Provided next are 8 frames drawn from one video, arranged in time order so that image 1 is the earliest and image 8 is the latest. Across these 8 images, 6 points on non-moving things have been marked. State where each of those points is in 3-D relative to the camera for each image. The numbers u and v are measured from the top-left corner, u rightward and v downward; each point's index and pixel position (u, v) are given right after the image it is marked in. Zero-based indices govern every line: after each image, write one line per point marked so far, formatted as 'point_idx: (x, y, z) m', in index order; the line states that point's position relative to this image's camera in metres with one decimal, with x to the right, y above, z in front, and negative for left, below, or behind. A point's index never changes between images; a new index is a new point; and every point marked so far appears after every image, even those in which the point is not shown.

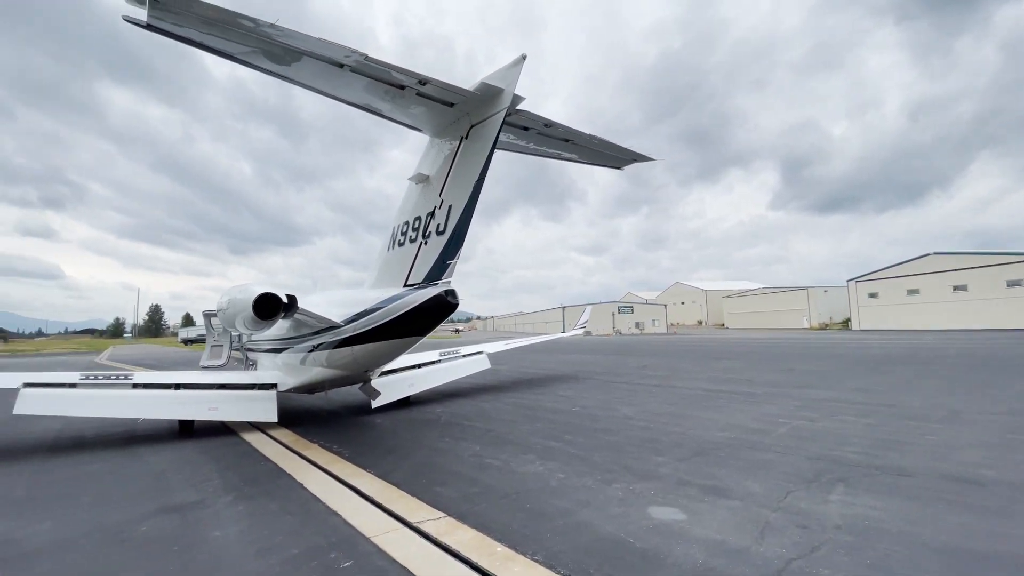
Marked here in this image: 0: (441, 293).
0: (-0.8, -0.1, +5.0) m
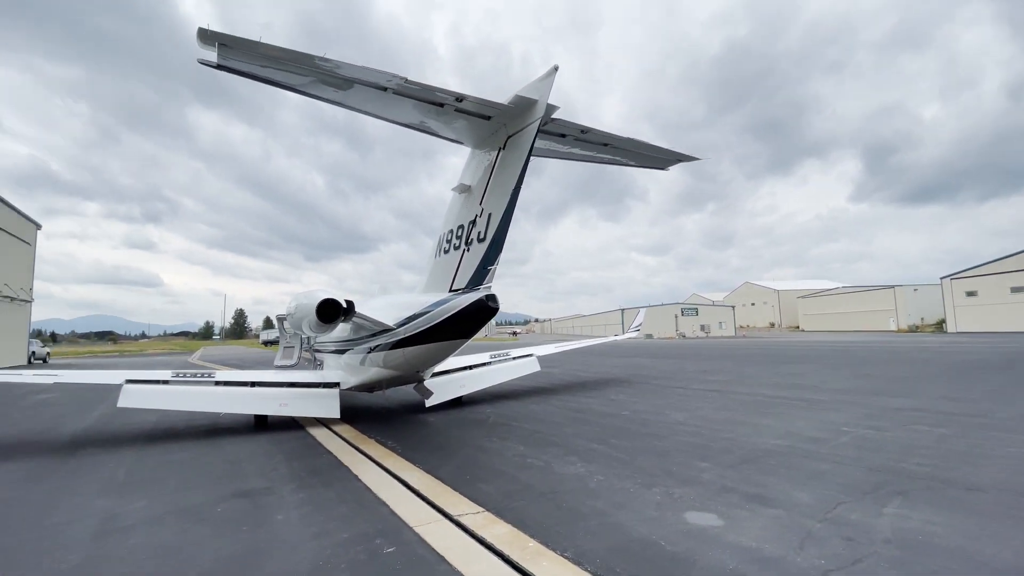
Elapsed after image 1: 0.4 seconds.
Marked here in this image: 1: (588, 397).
0: (-0.4, -0.1, +5.2) m
1: (+1.6, -2.3, +9.9) m
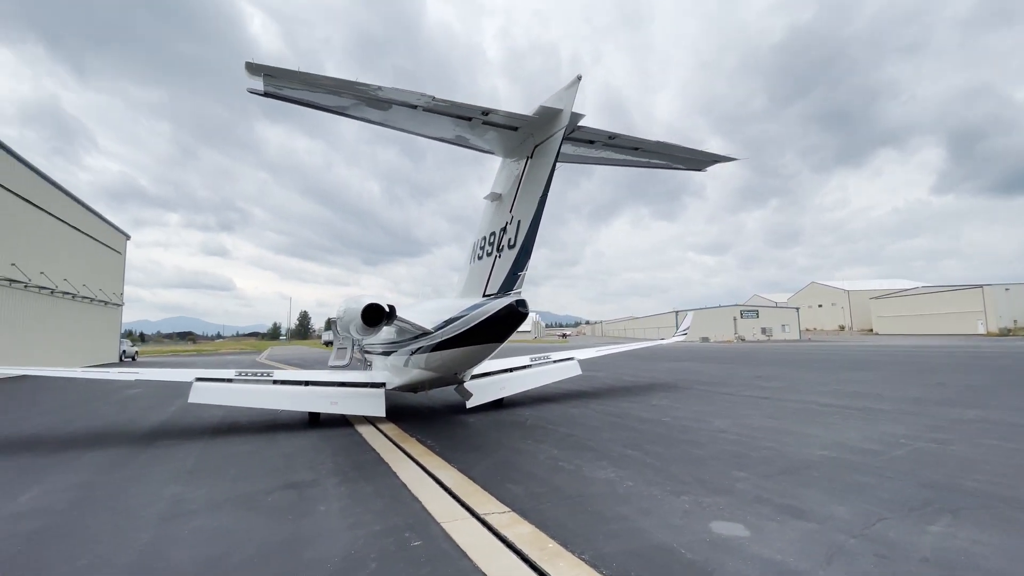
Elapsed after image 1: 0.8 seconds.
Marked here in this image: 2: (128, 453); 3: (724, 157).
0: (0.0, -0.2, +5.3) m
1: (+2.4, -2.4, +9.8) m
2: (-5.1, -2.2, +6.2) m
3: (+2.6, +1.6, +5.7) m
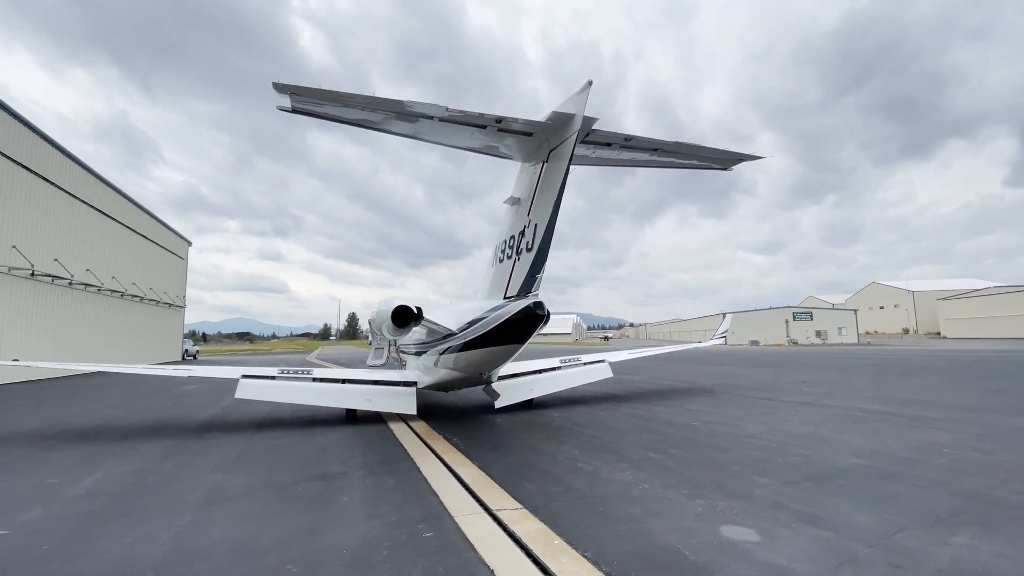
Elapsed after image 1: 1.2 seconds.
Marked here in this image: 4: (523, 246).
0: (+0.2, -0.2, +5.4) m
1: (+3.1, -2.4, +9.7) m
2: (-4.8, -2.2, +6.7) m
3: (+2.8, +1.6, +5.6) m
4: (+0.1, +0.5, +5.6) m
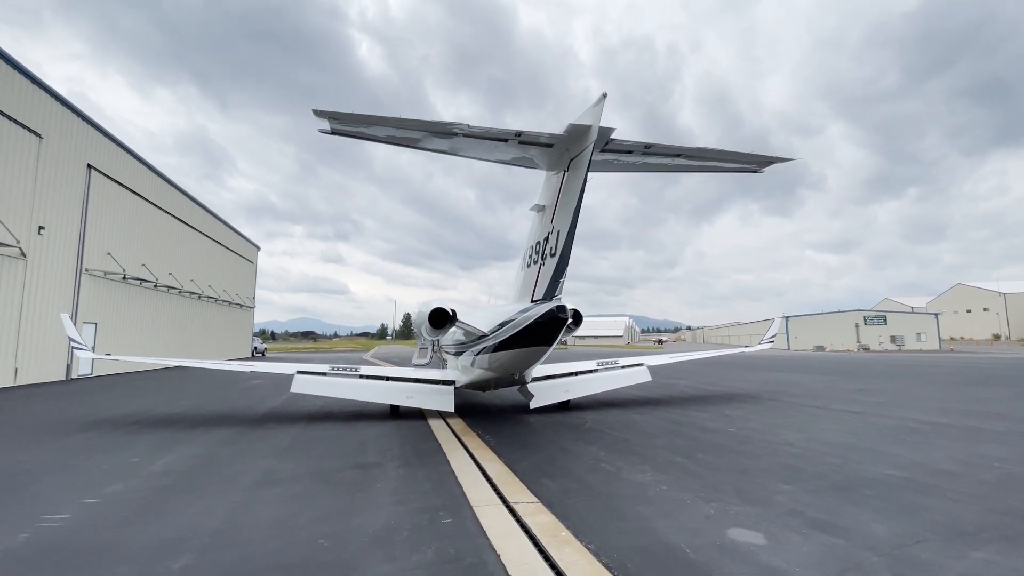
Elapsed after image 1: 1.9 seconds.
0: (+0.5, -0.3, +5.6) m
1: (+3.8, -2.5, +9.5) m
2: (-4.3, -2.3, +7.4) m
3: (+3.1, +1.5, +5.5) m
4: (+0.5, +0.5, +5.8) m
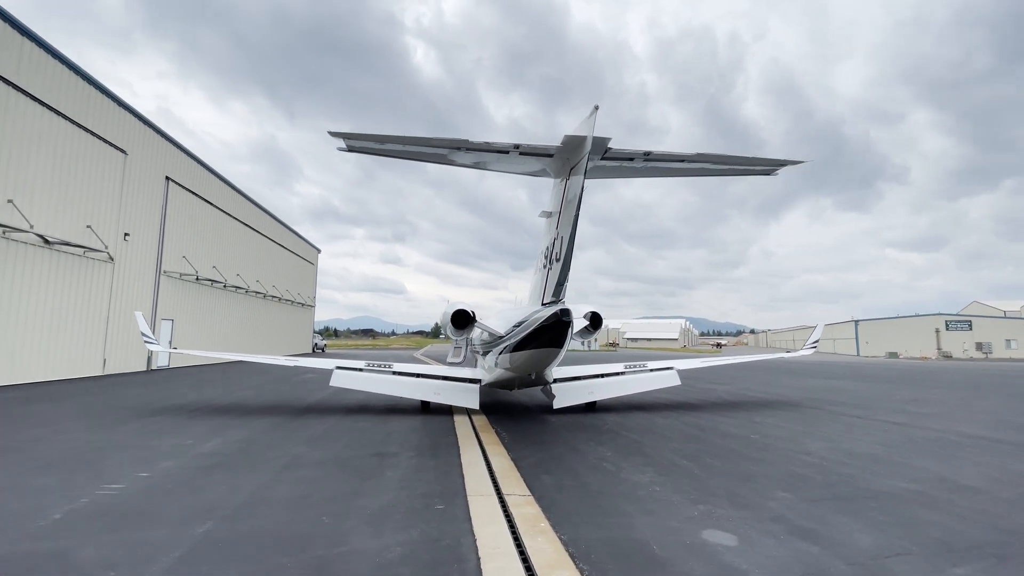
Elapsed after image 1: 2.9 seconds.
0: (+0.6, -0.3, +5.8) m
1: (+4.3, -2.5, +9.3) m
2: (-4.0, -2.3, +8.1) m
3: (+3.2, +1.5, +5.4) m
4: (+0.6, +0.4, +6.0) m
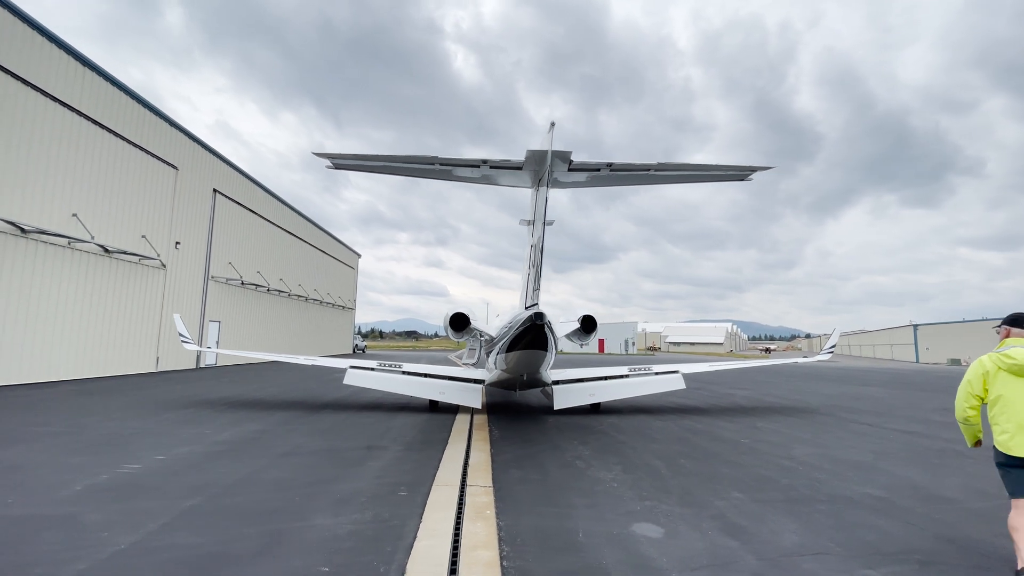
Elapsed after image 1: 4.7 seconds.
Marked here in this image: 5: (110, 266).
0: (+0.3, -0.4, +6.1) m
1: (+4.3, -2.6, +9.3) m
2: (-4.0, -2.4, +8.8) m
3: (+2.9, +1.4, +5.5) m
4: (+0.3, +0.3, +6.3) m
5: (-13.0, +0.7, +15.2) m
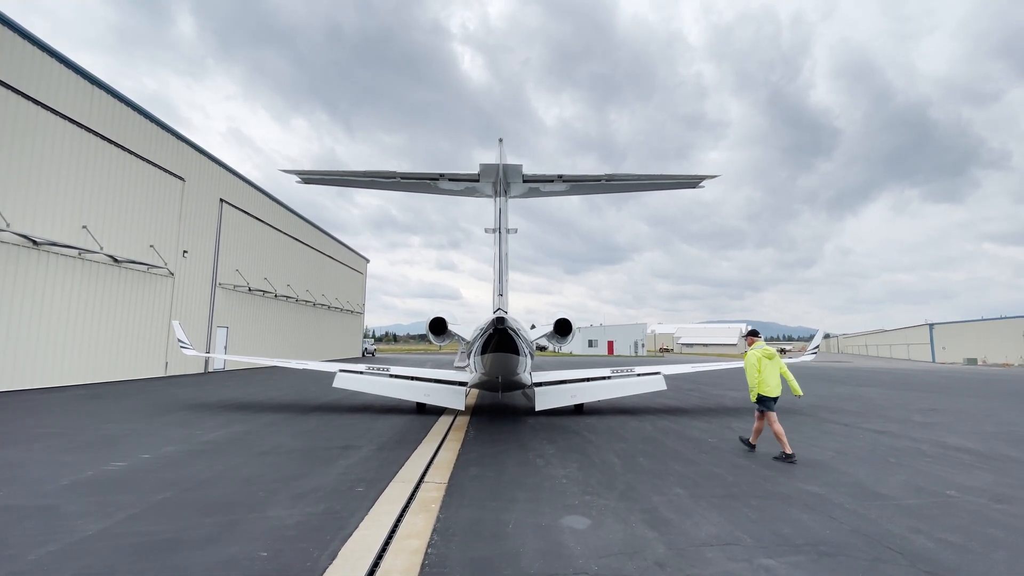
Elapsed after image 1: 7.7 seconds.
0: (-0.2, -0.4, +6.4) m
1: (+4.0, -2.7, +9.4) m
2: (-4.4, -2.5, +9.2) m
3: (+2.4, +1.4, +5.7) m
4: (-0.2, +0.3, +6.6) m
5: (-13.2, +0.5, +15.8) m
